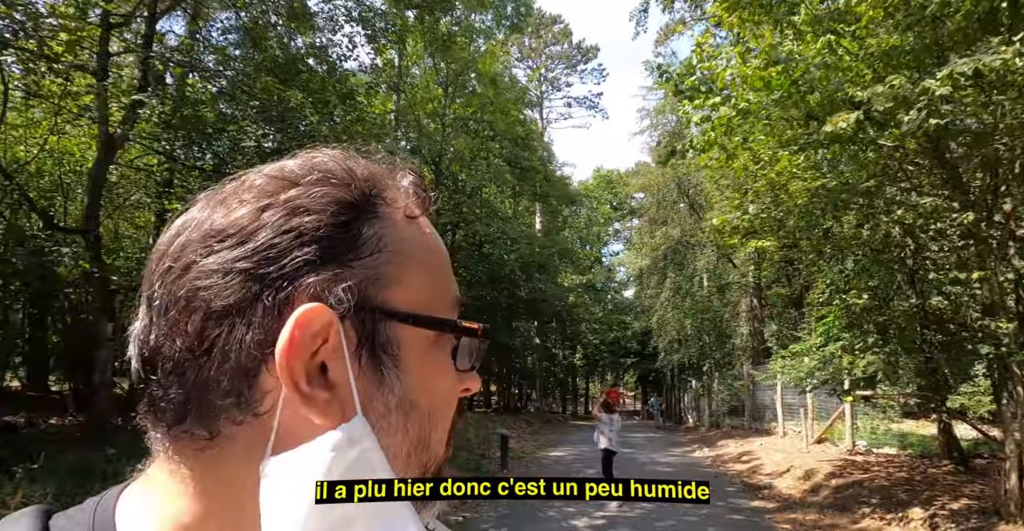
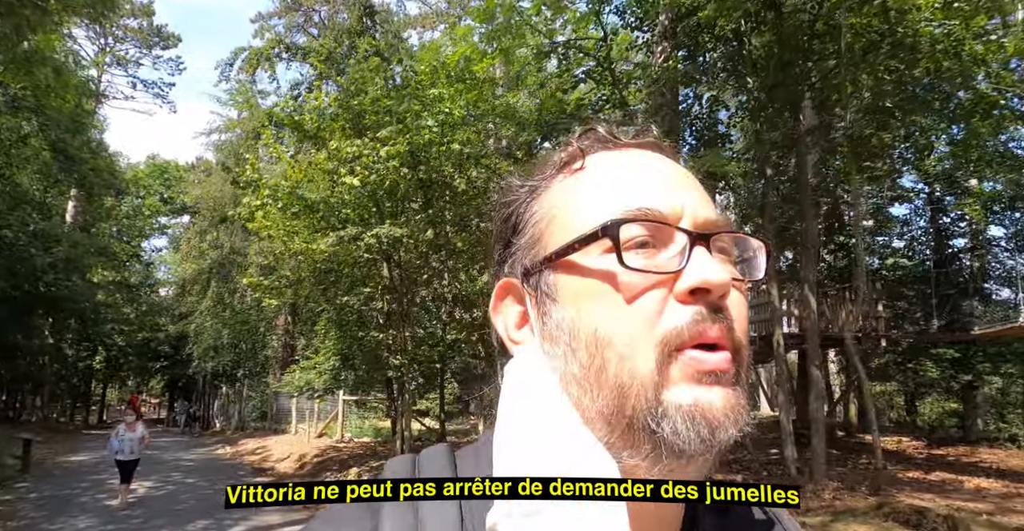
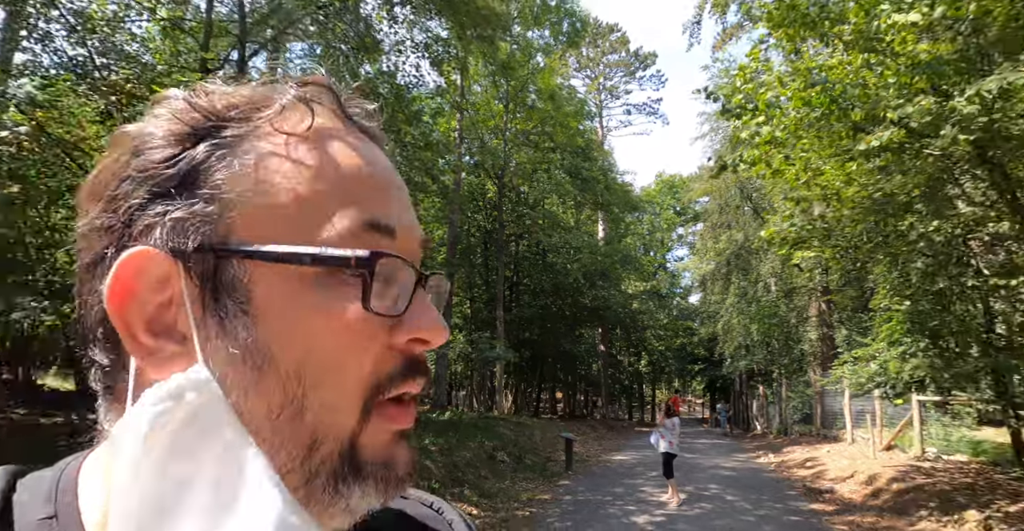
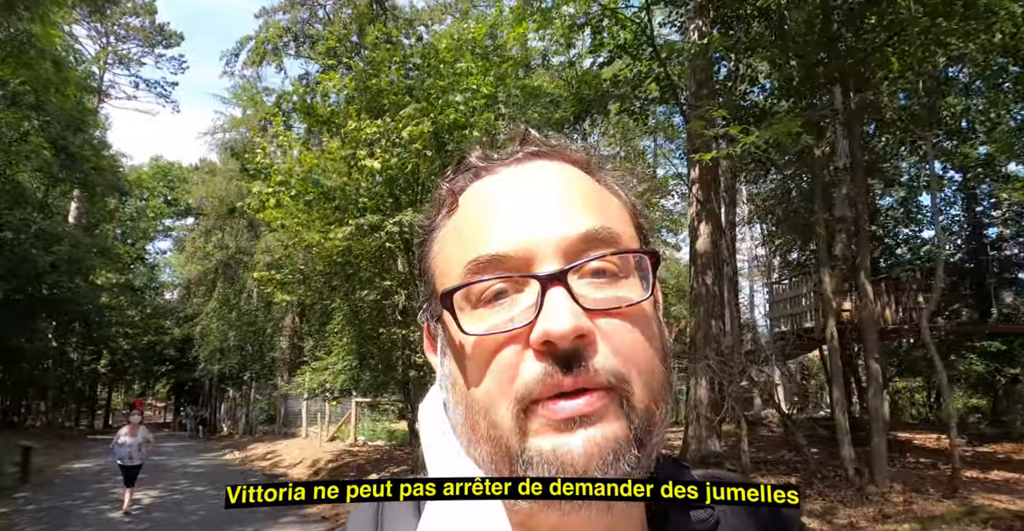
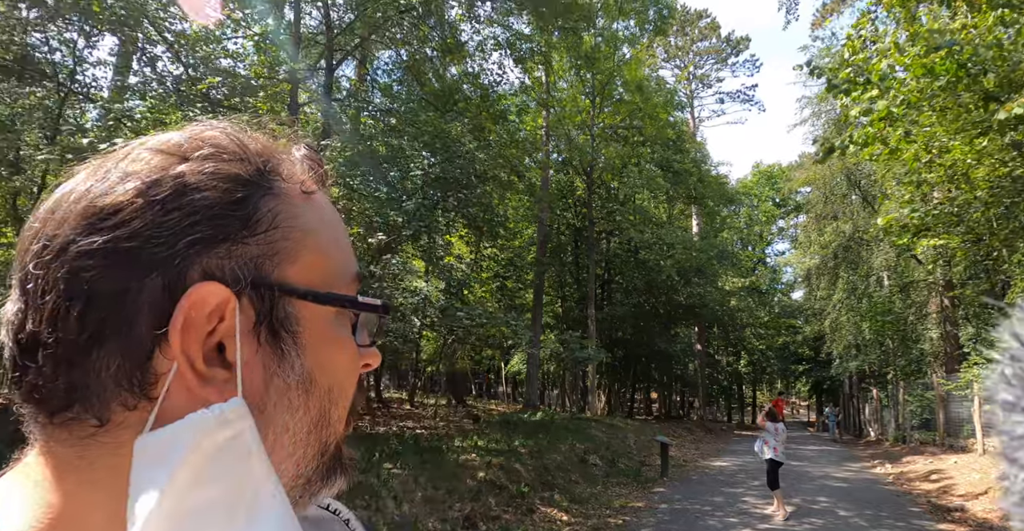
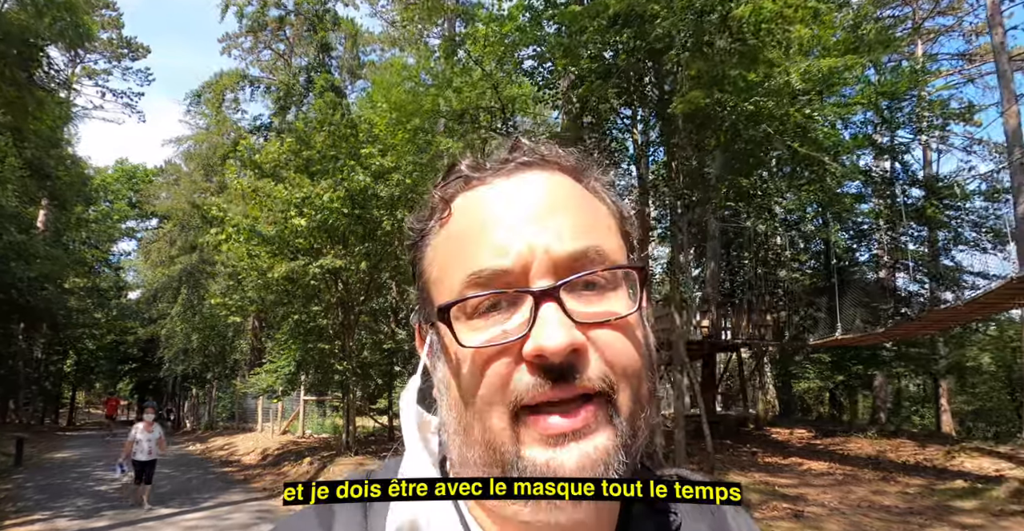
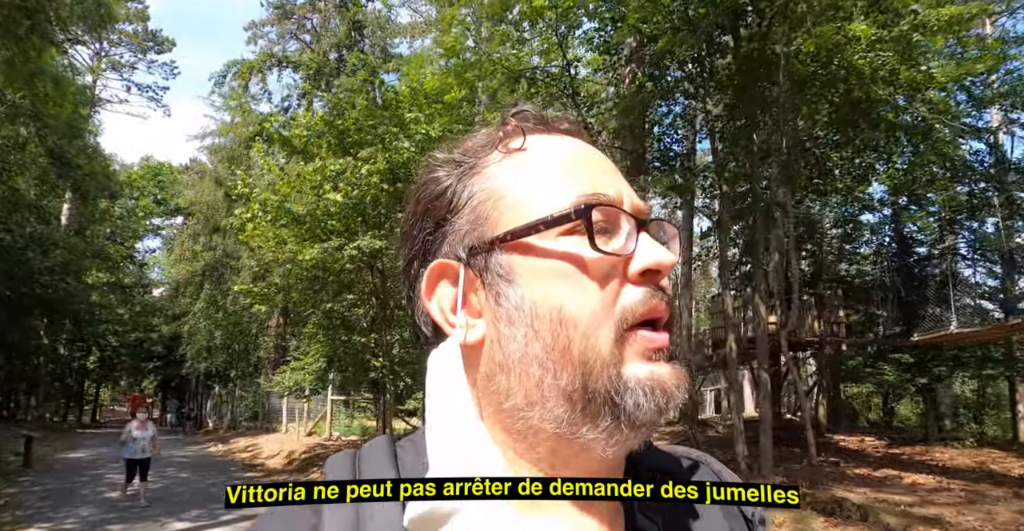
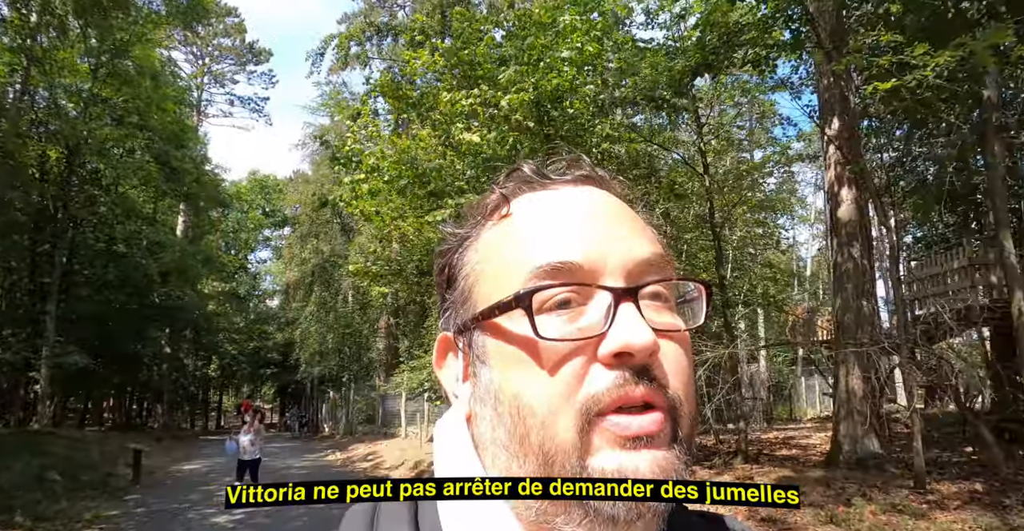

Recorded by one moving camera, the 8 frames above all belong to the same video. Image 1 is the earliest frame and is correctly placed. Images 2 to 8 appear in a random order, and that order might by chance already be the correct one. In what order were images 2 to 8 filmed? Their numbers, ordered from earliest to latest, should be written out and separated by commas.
5, 3, 8, 4, 2, 7, 6
